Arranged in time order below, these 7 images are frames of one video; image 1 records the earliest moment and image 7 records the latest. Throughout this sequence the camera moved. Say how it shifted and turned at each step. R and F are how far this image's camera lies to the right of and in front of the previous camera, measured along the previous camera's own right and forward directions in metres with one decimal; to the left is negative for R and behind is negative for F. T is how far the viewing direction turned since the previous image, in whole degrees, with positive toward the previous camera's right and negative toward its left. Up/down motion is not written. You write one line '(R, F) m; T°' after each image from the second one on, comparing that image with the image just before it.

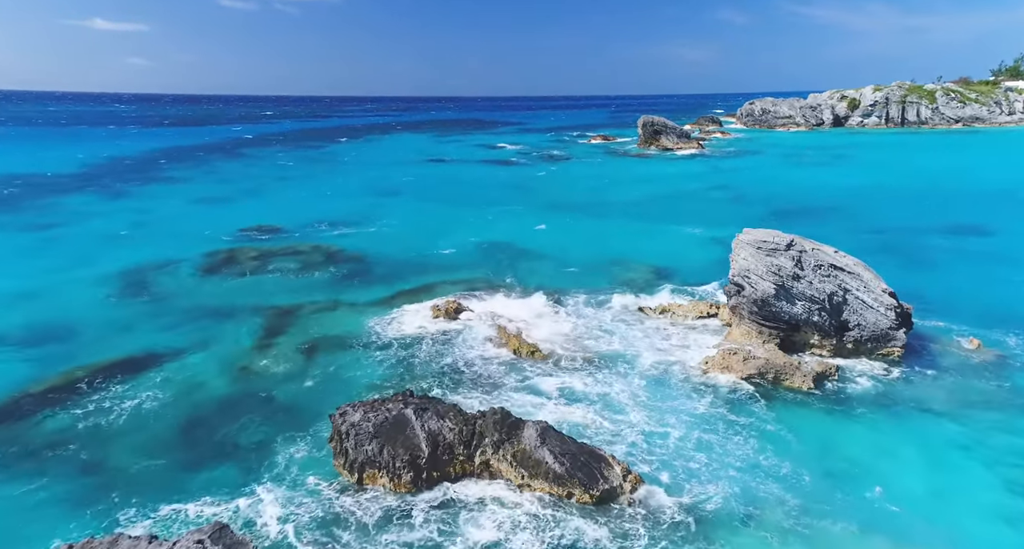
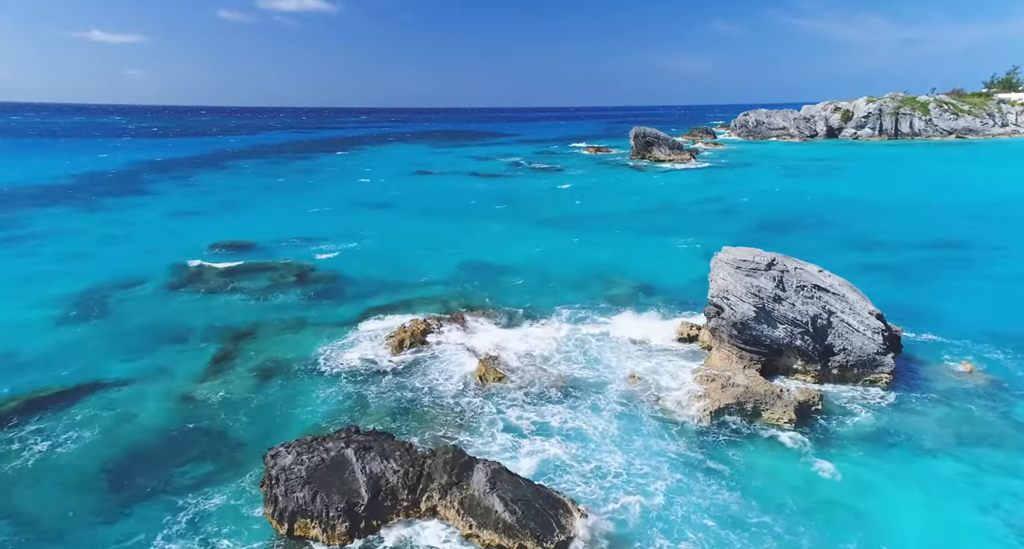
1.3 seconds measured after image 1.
(+1.1, +1.1) m; 0°
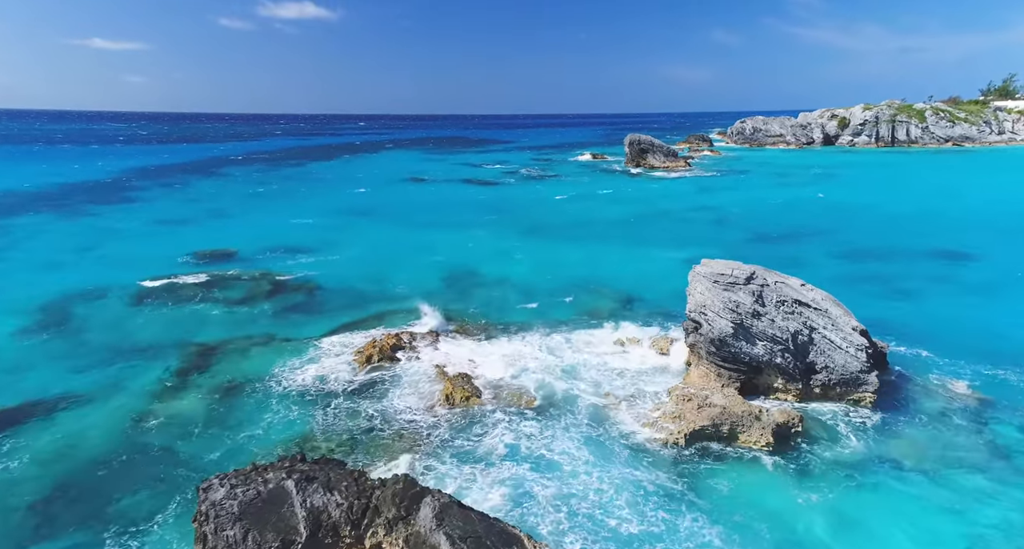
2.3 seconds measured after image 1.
(+1.0, +0.8) m; 0°
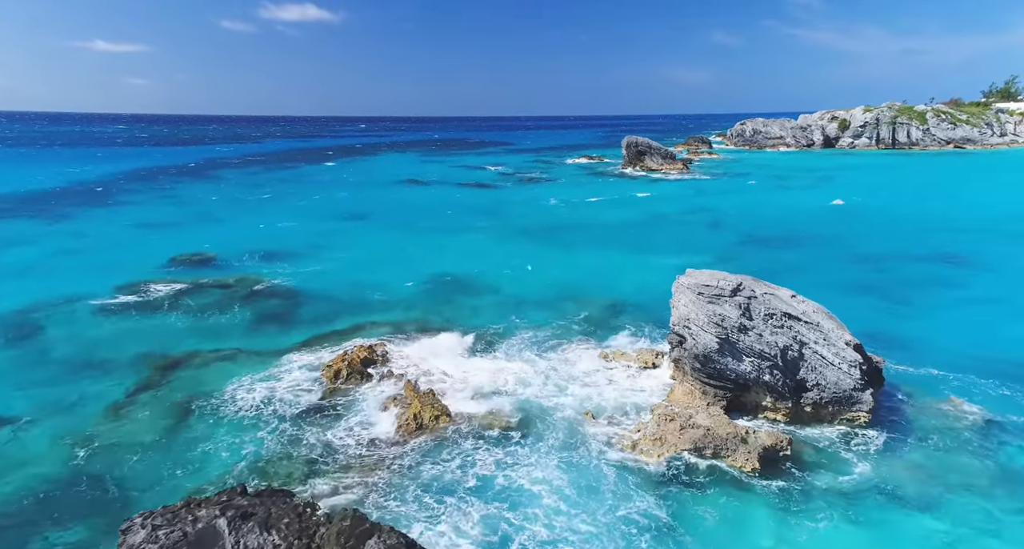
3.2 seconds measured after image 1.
(+0.9, +1.1) m; 0°
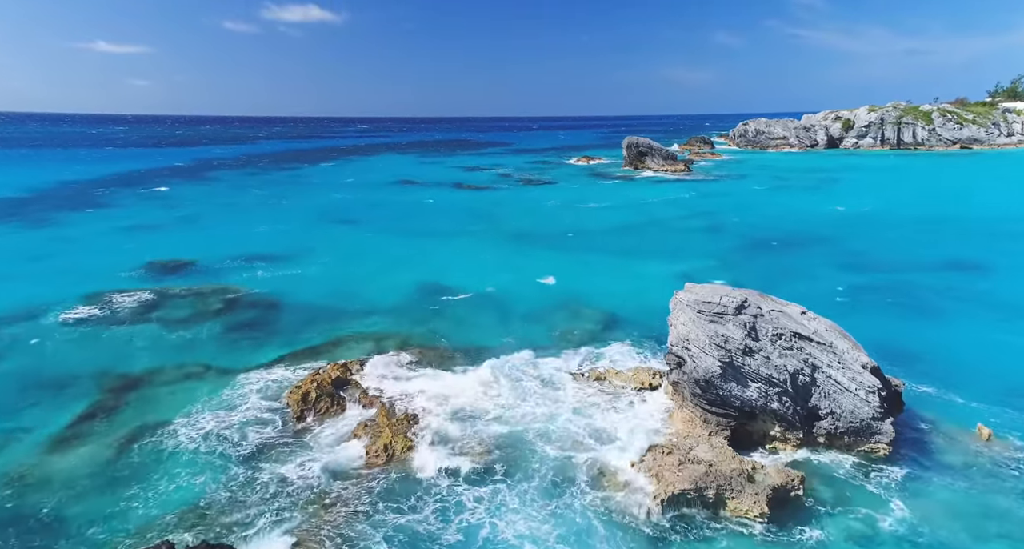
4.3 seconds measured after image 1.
(+0.6, +1.7) m; 0°
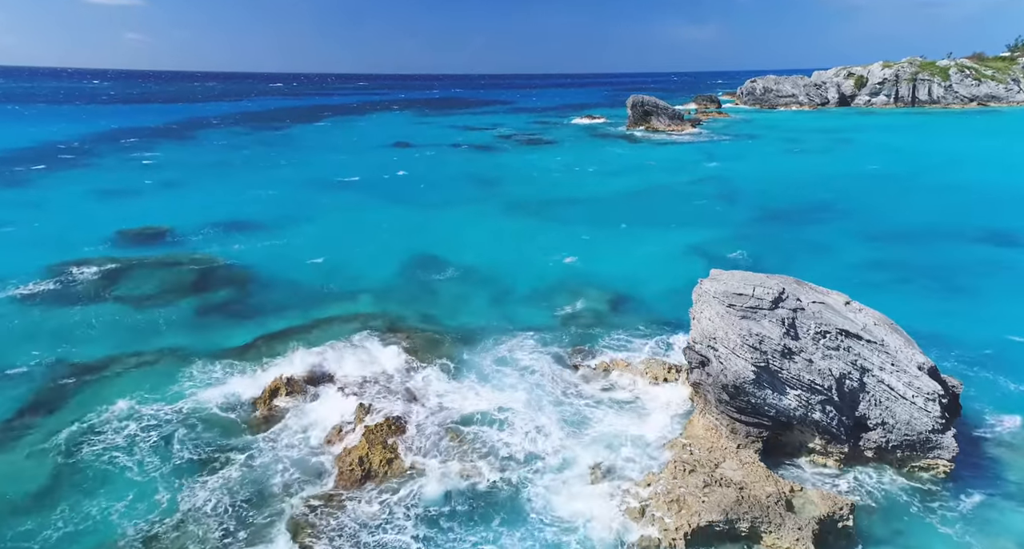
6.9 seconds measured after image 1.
(+0.1, +2.5) m; 0°
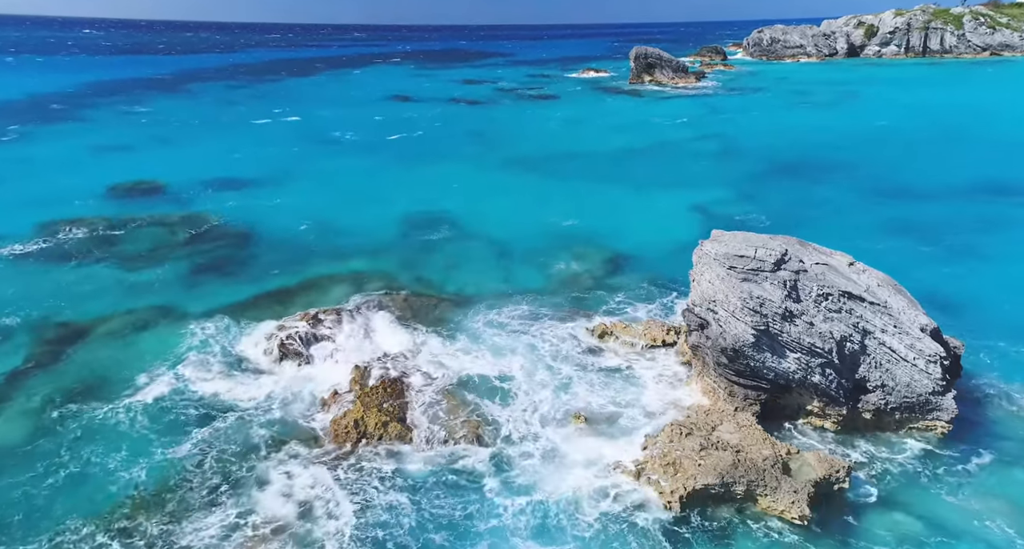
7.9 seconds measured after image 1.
(+0.1, +0.3) m; 0°
